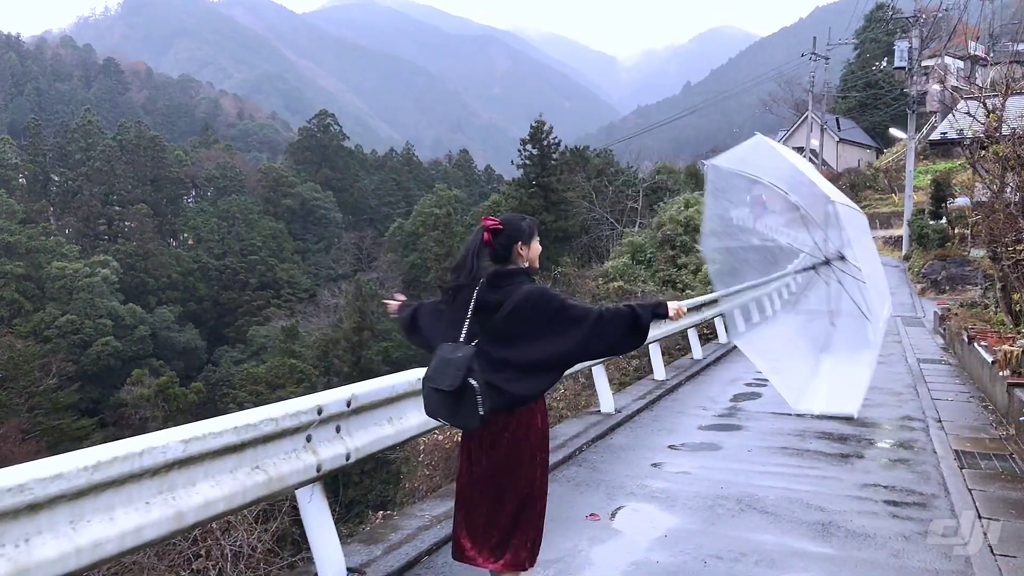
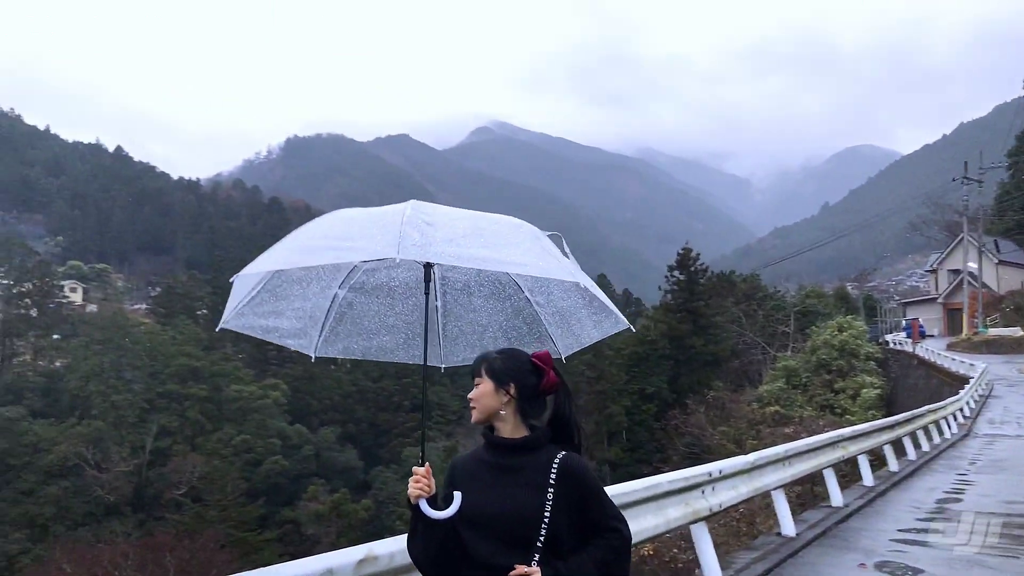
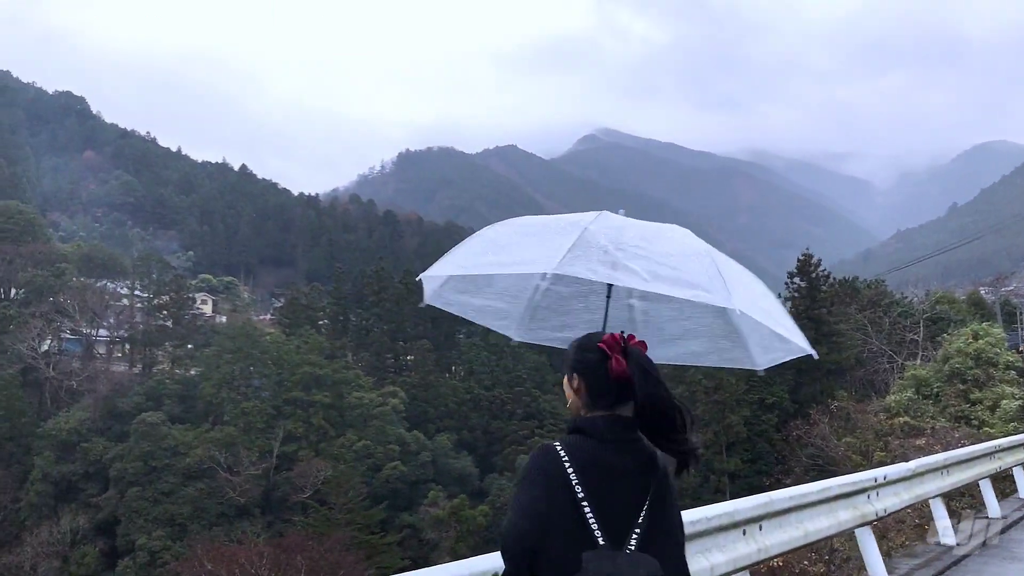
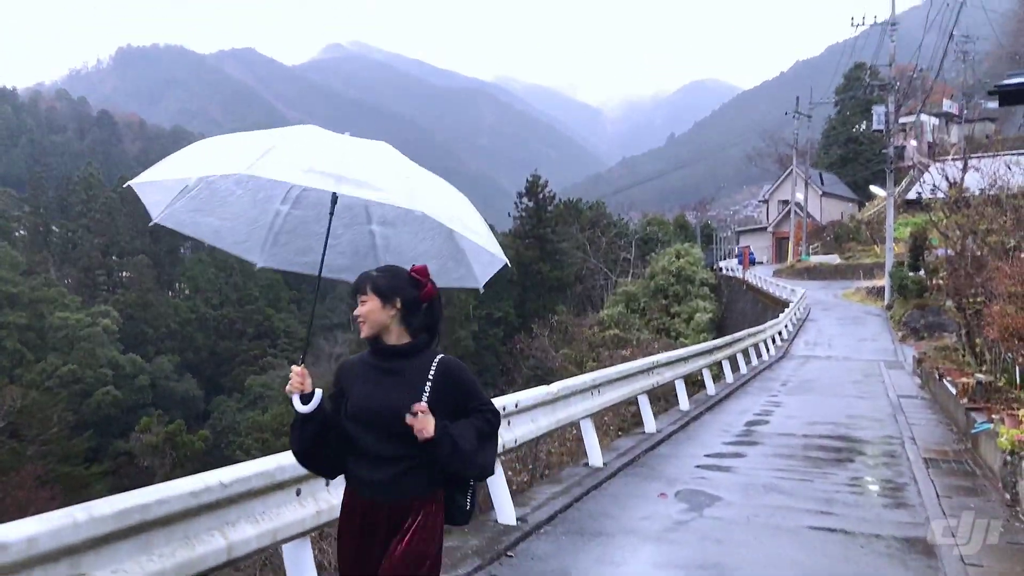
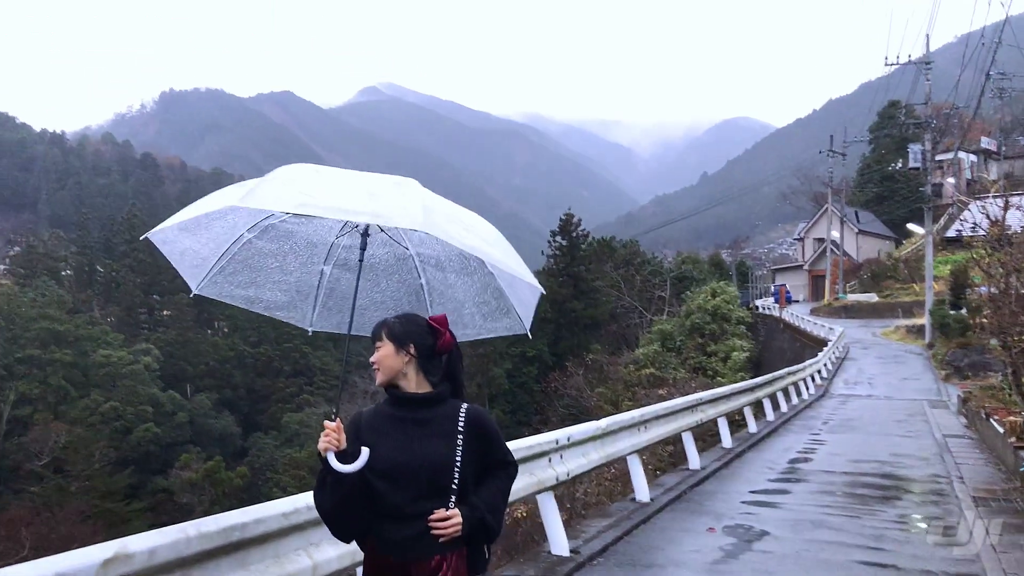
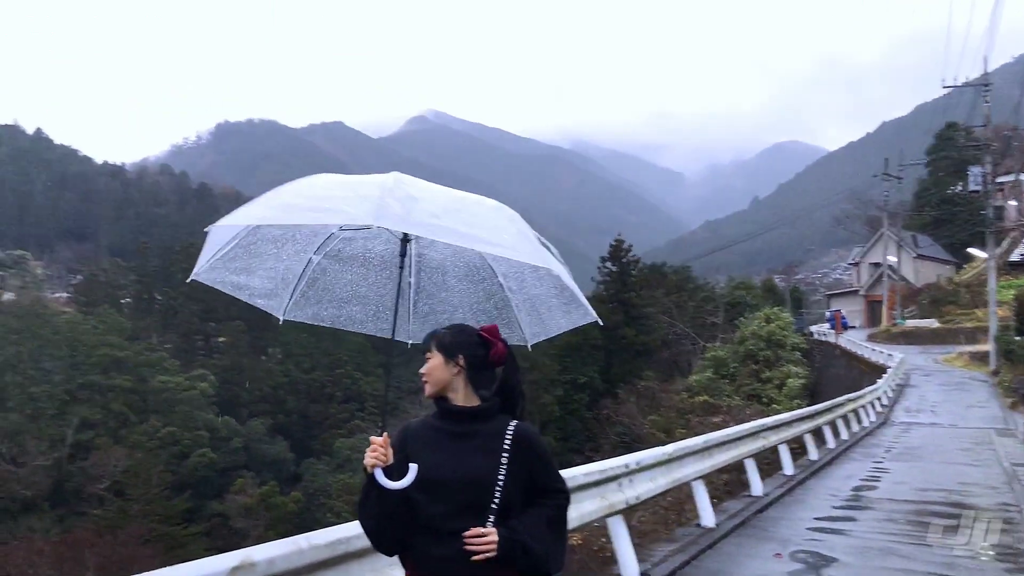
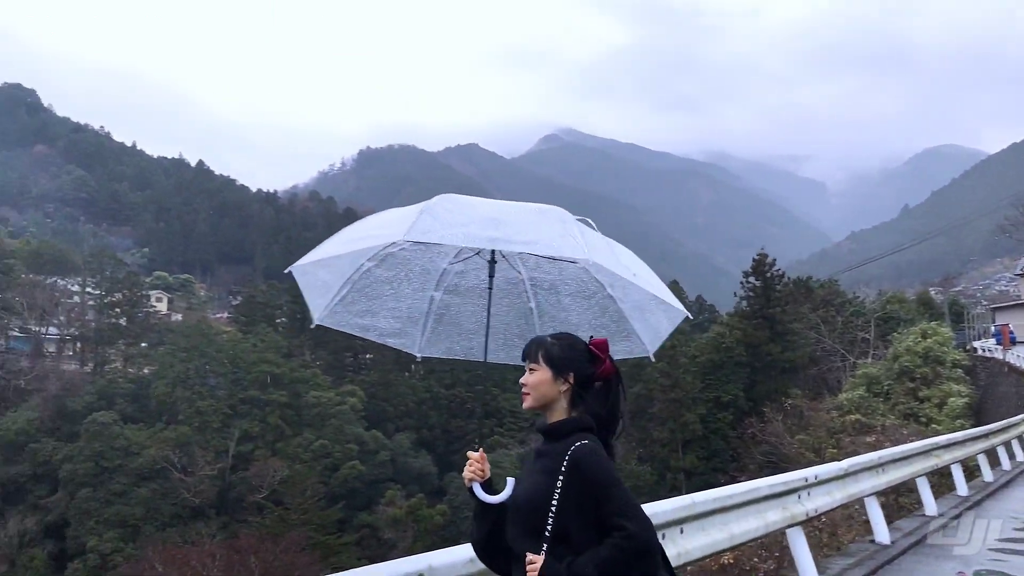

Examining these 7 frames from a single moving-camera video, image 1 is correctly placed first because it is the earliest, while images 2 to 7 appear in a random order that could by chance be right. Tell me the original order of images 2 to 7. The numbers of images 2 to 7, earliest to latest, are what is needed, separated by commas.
4, 5, 6, 2, 7, 3
